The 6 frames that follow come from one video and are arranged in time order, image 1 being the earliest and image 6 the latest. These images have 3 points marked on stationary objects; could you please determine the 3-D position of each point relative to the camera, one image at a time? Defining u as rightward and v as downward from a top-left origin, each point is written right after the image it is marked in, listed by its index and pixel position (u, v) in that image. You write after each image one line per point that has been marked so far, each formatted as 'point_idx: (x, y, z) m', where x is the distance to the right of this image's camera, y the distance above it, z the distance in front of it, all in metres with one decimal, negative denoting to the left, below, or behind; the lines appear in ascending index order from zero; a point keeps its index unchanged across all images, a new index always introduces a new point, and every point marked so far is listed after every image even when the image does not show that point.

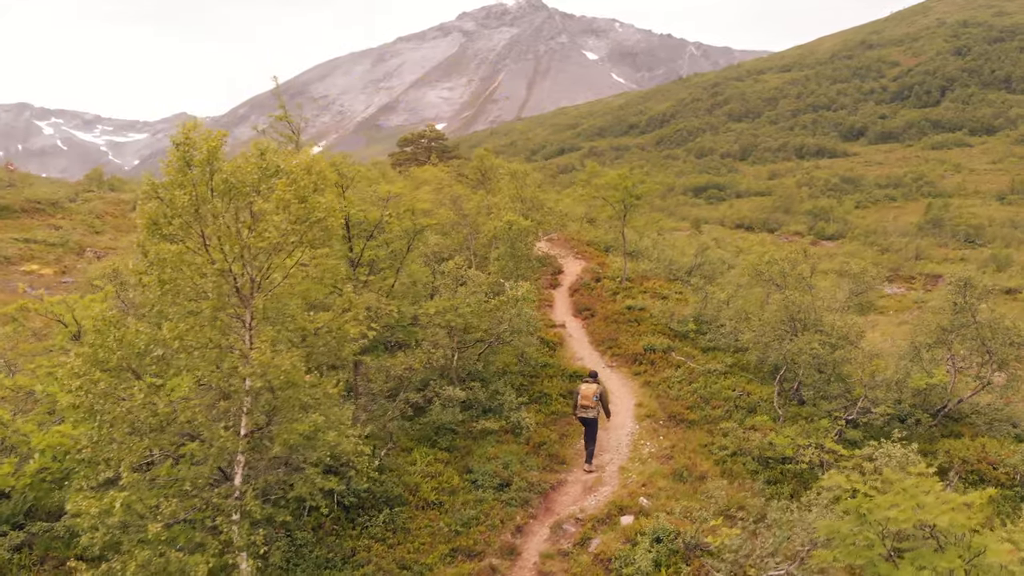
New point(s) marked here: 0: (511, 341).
0: (-0.2, -1.1, +18.3) m
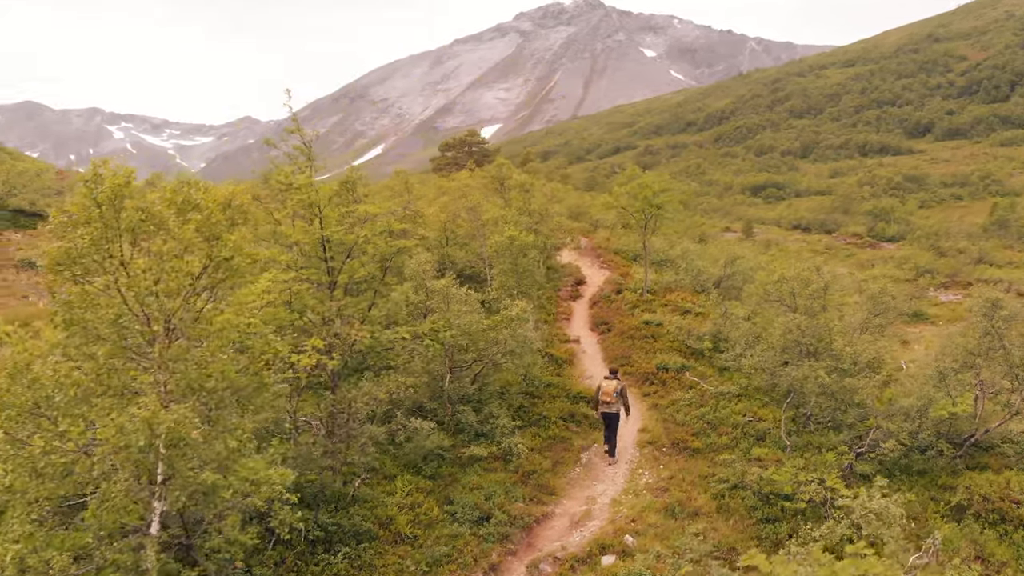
0: (-0.2, -1.5, +17.6) m
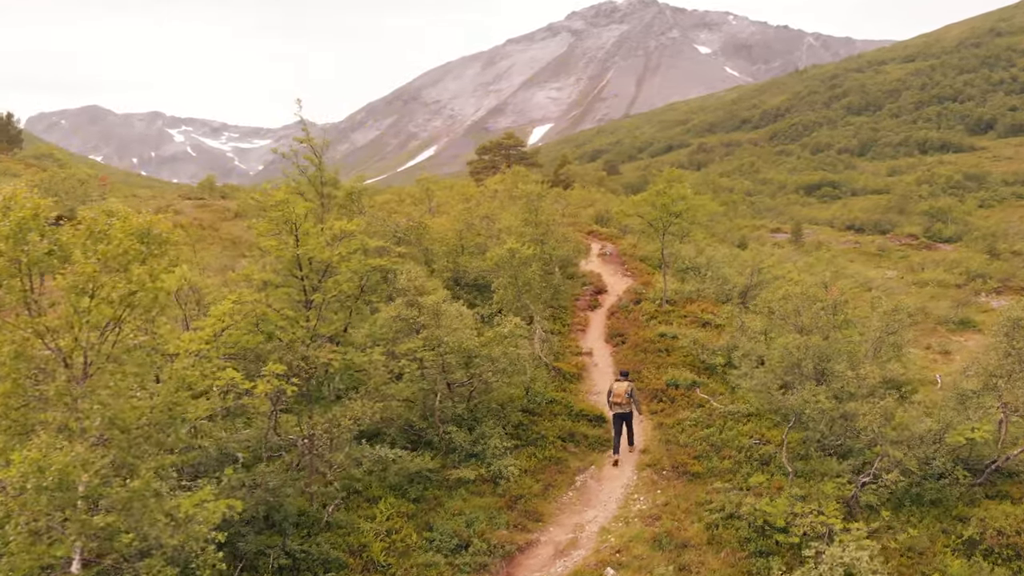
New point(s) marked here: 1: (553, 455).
0: (-0.3, -1.7, +17.1) m
1: (+0.8, -3.0, +17.0) m
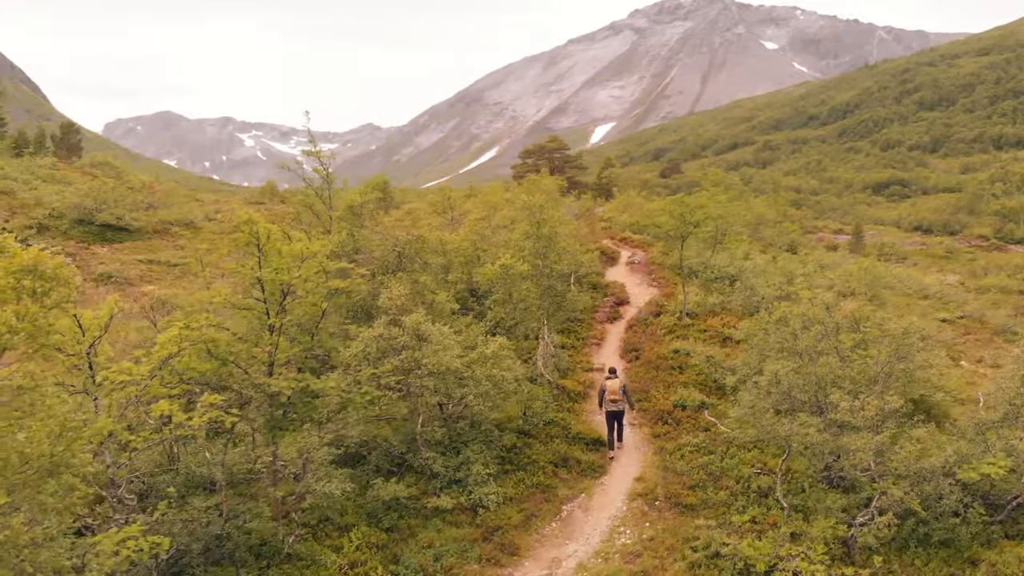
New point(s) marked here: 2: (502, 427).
0: (-0.5, -2.1, +16.5) m
1: (+0.5, -3.4, +16.2) m
2: (-0.2, -2.7, +17.9) m
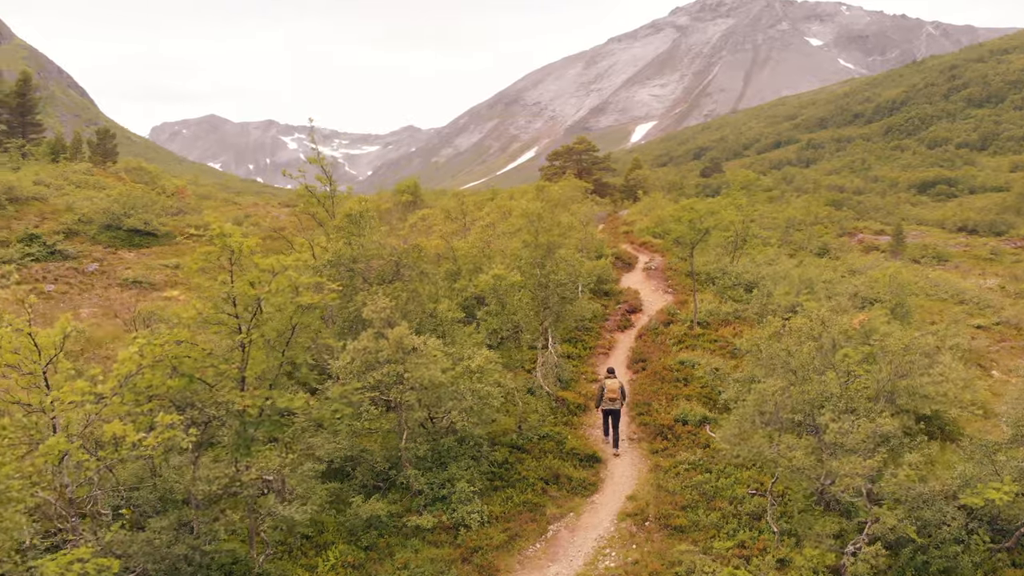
0: (-0.8, -2.3, +16.1) m
1: (+0.3, -3.6, +15.8) m
2: (-0.3, -2.9, +17.5) m
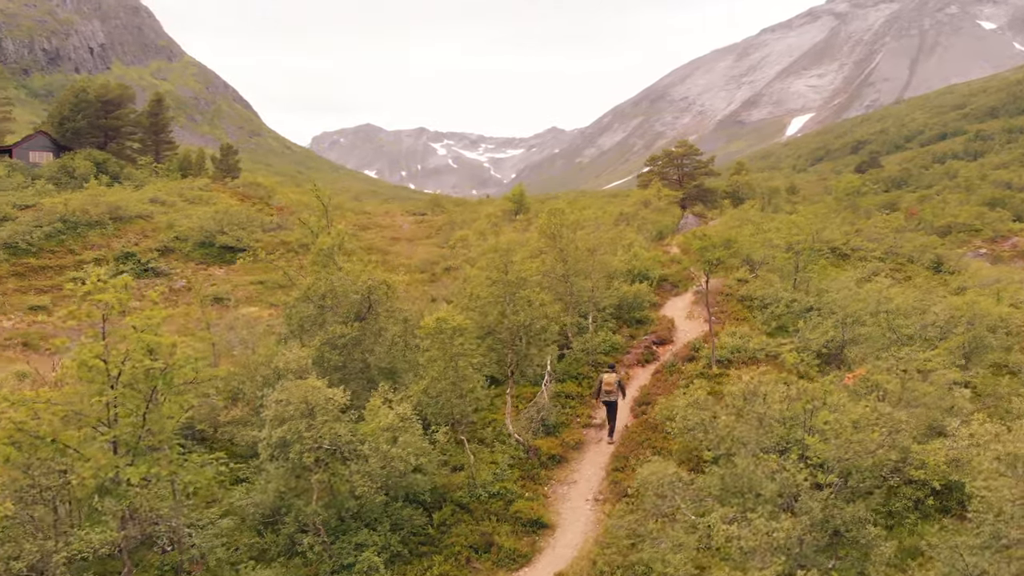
0: (-2.0, -3.1, +14.8) m
1: (-1.0, -4.4, +14.4) m
2: (-1.3, -3.7, +16.1) m
